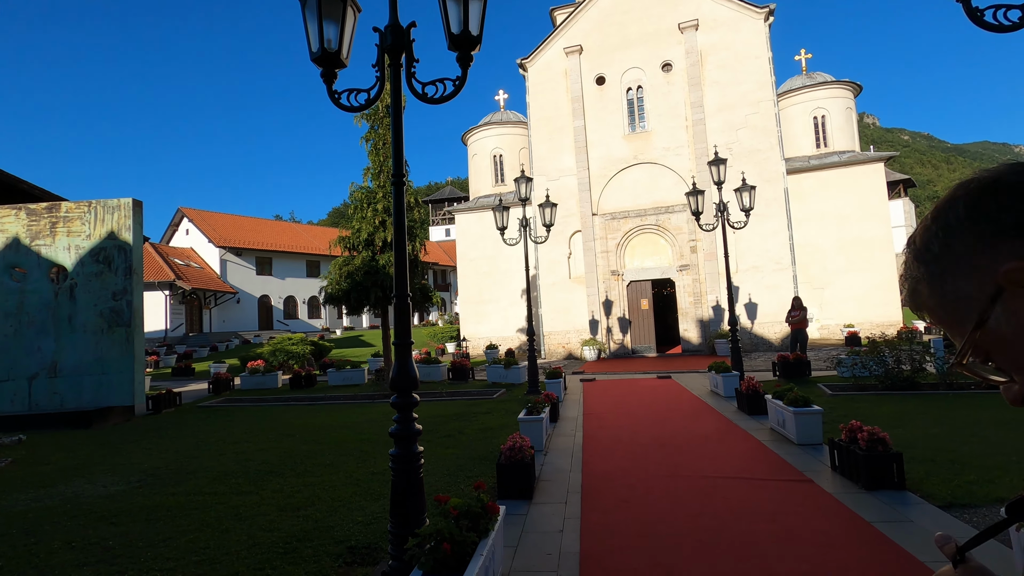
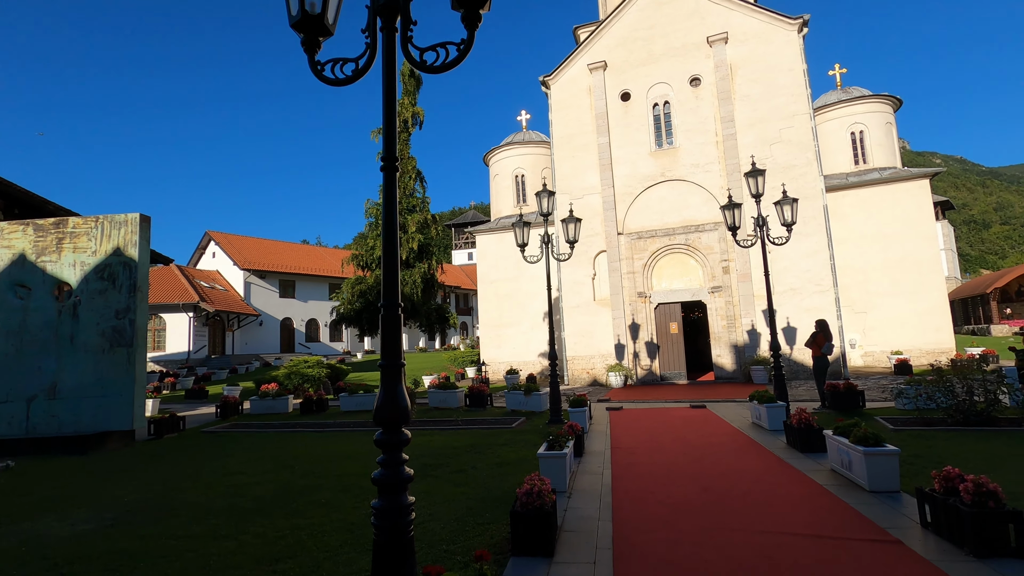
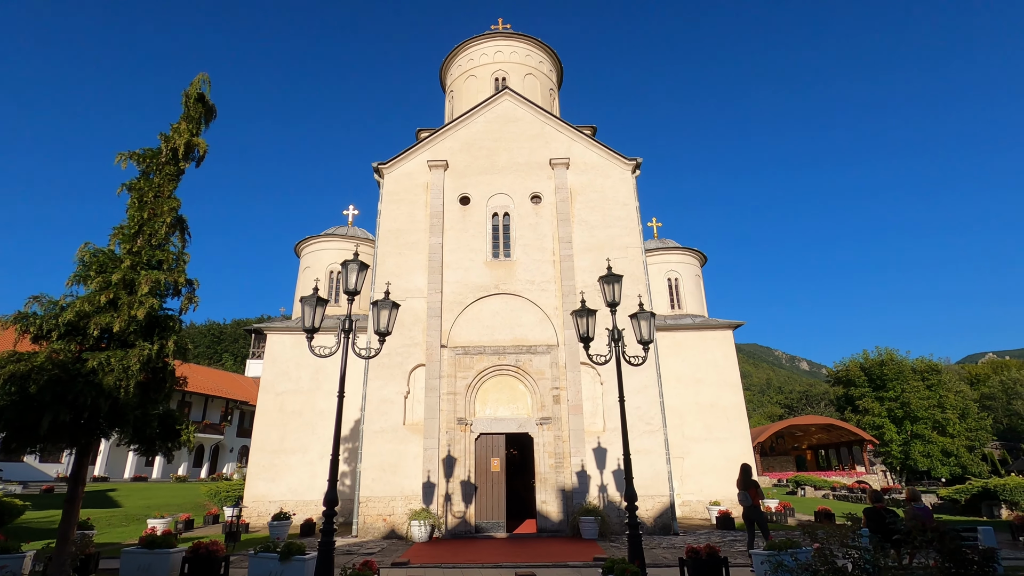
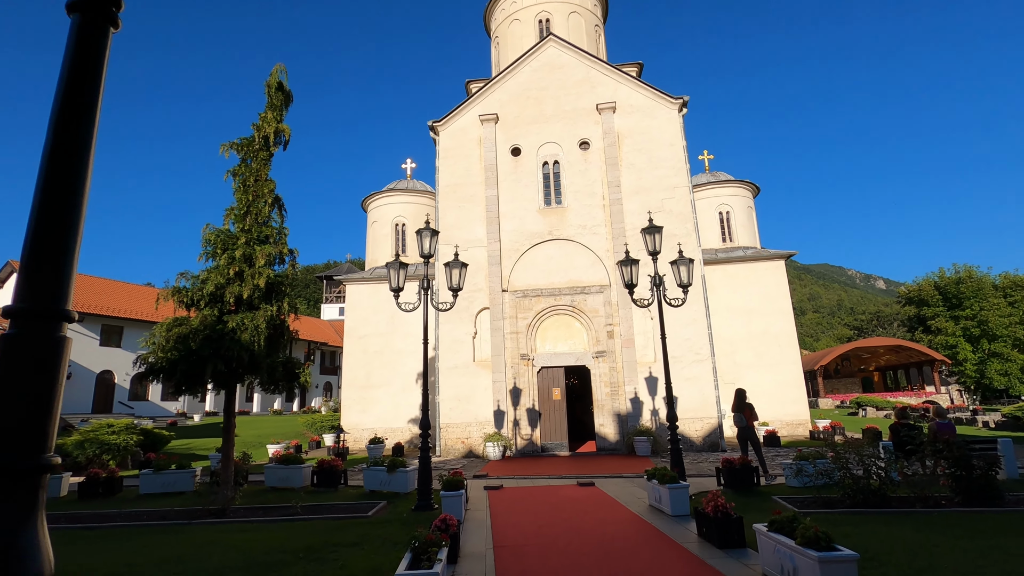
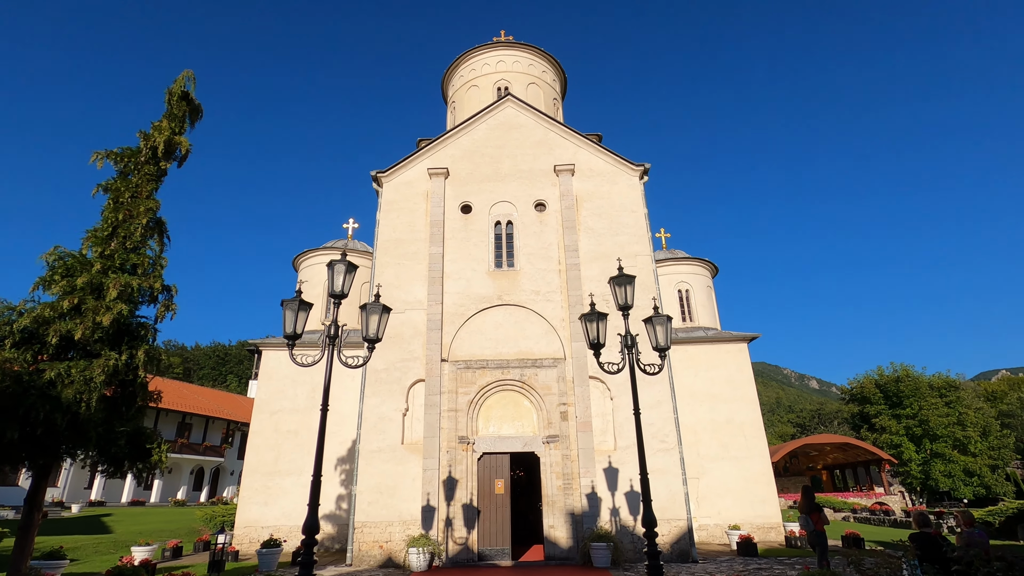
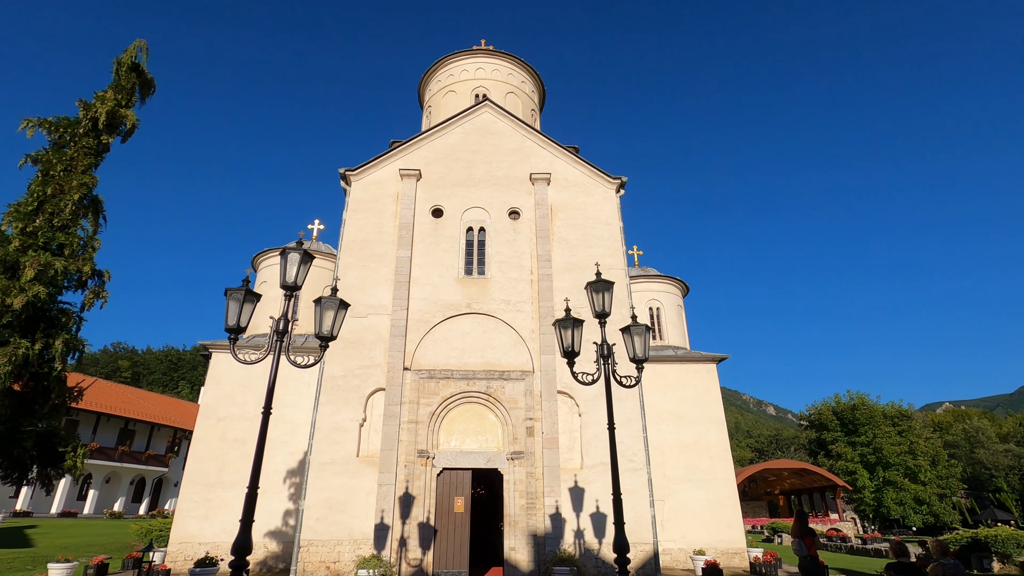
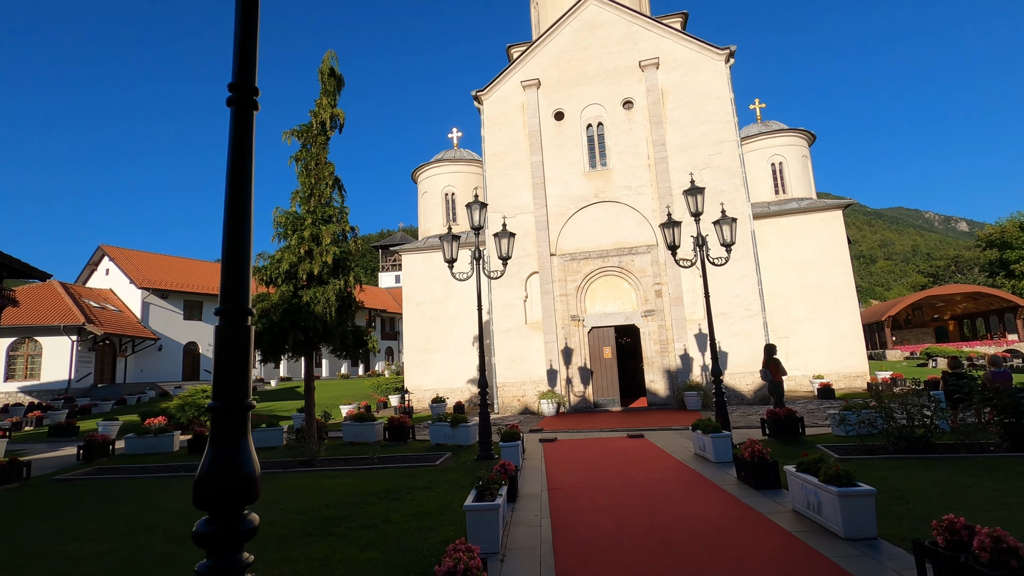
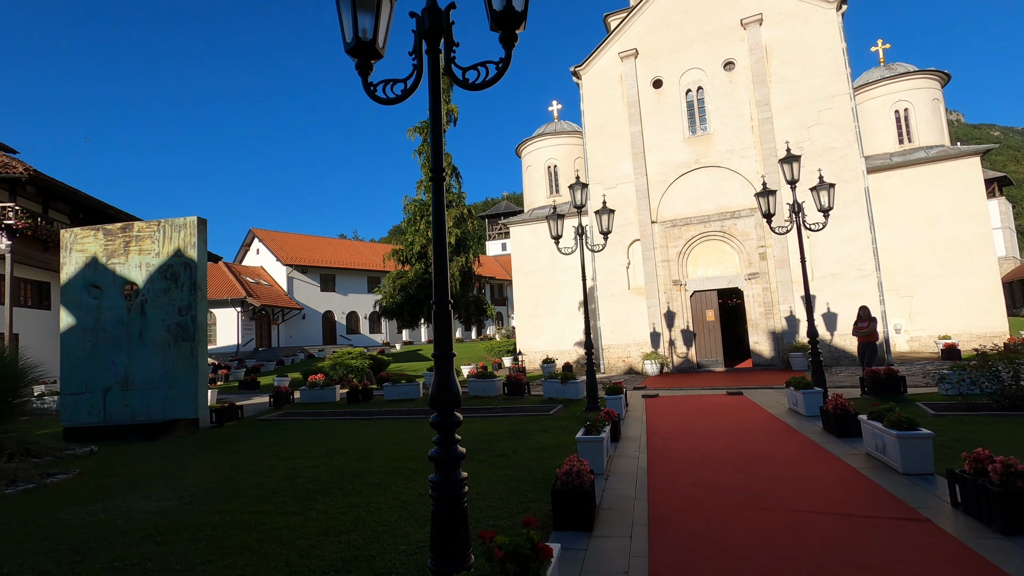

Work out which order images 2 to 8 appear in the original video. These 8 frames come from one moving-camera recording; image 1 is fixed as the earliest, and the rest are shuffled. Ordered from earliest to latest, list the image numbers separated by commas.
8, 2, 7, 4, 3, 5, 6
